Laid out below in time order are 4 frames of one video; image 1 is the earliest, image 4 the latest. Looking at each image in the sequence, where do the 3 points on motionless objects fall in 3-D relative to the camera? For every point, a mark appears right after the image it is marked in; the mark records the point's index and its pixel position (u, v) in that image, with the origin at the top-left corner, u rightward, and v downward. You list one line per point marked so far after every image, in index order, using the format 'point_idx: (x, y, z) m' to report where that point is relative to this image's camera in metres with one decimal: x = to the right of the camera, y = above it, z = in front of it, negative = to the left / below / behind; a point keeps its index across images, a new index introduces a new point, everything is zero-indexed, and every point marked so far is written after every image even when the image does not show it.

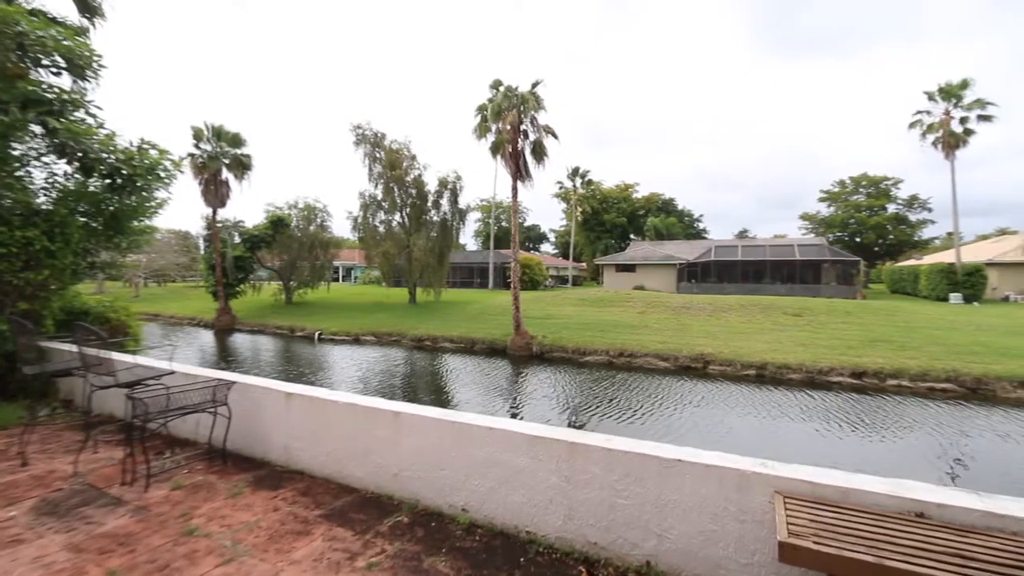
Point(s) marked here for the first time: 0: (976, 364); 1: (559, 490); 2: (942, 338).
0: (+11.9, -1.9, +12.2) m
1: (+0.2, -1.0, +2.3) m
2: (+13.5, -1.6, +14.9) m
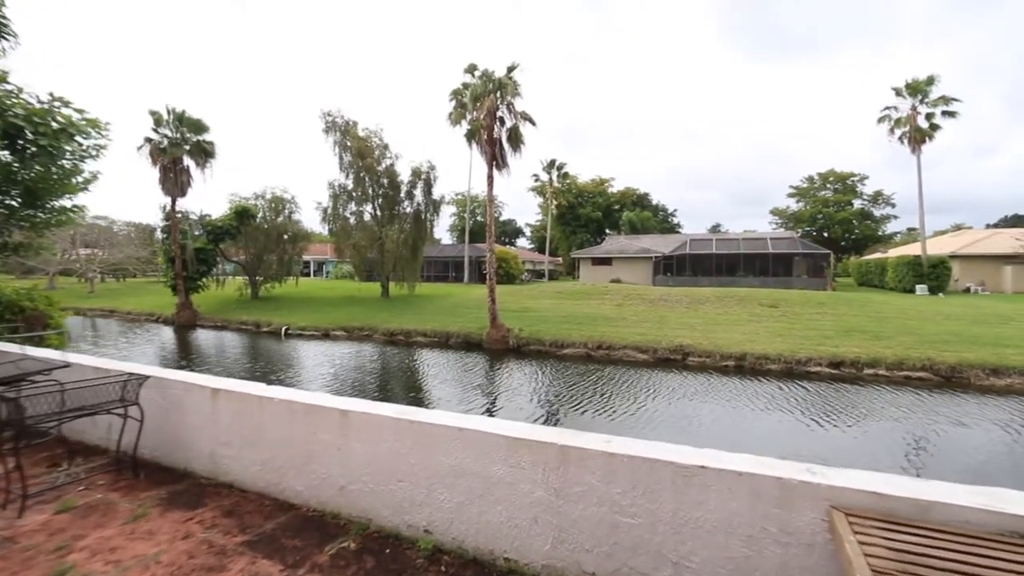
0: (+11.3, -1.7, +12.3) m
1: (+0.1, -0.8, +1.8) m
2: (+12.7, -1.2, +15.1) m
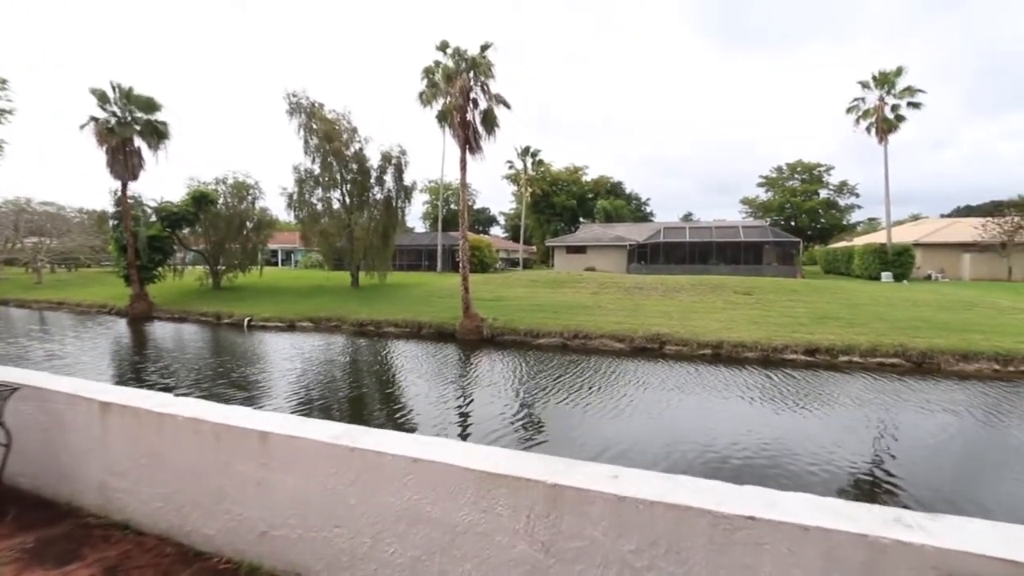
0: (+10.7, -1.3, +12.5) m
1: (+0.1, -0.8, +1.3) m
2: (+11.9, -0.8, +15.3) m
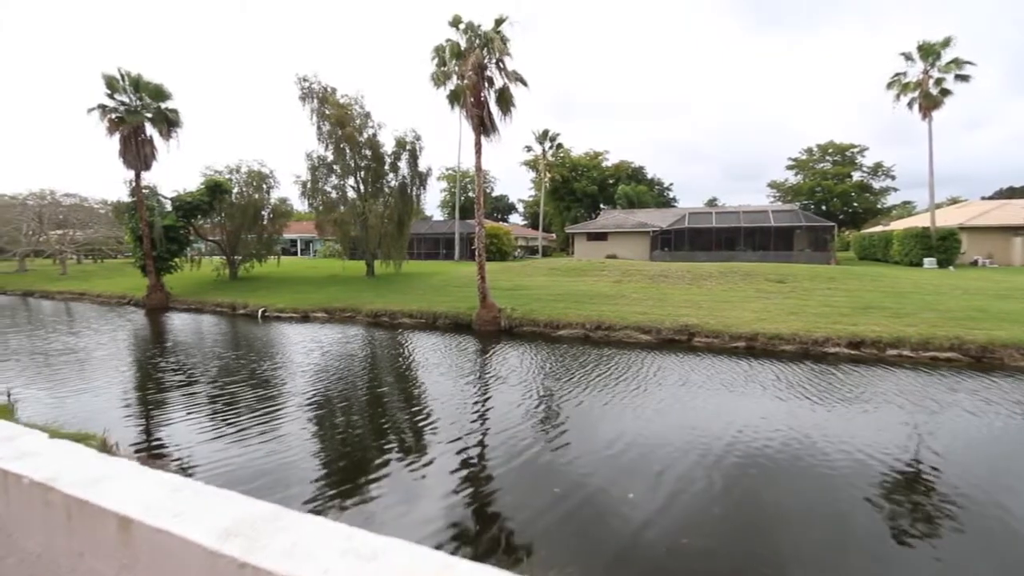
0: (+11.1, -1.0, +11.3) m
1: (+0.1, -0.8, +0.6) m
2: (+12.5, -0.4, +14.1) m
